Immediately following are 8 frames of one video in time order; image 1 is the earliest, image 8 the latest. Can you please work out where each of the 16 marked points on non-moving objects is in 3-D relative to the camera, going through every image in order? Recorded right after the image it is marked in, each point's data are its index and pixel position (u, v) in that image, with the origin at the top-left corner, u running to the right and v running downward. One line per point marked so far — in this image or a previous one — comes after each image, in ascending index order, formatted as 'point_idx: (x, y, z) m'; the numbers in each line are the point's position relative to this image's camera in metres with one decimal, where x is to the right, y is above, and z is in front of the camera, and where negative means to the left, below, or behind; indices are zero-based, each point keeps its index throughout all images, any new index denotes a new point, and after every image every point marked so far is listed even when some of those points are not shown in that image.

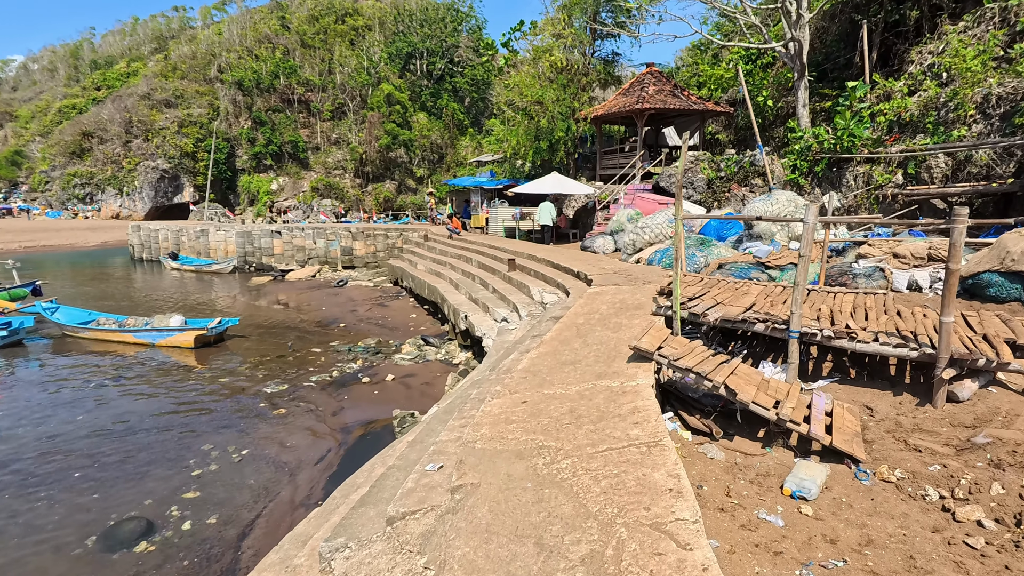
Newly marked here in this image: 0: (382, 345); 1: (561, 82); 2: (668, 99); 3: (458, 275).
0: (-2.7, -1.2, +11.9) m
1: (+1.4, +6.0, +16.8) m
2: (+4.1, +5.0, +15.2) m
3: (-1.2, +0.3, +13.1) m
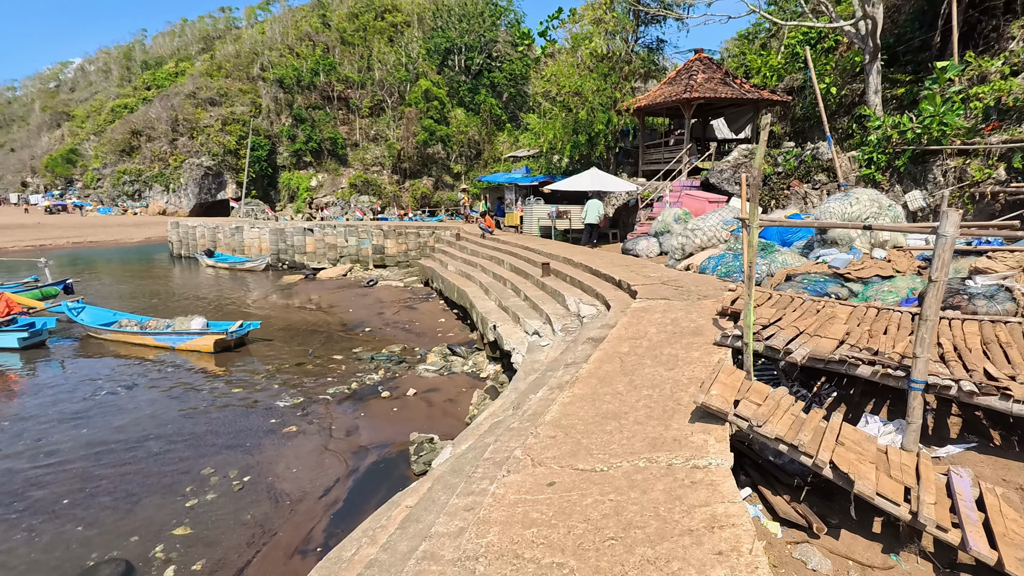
0: (-2.0, -1.3, +11.2) m
1: (+2.4, +5.9, +15.8) m
2: (+5.0, +4.8, +14.0) m
3: (-0.5, +0.2, +12.3) m
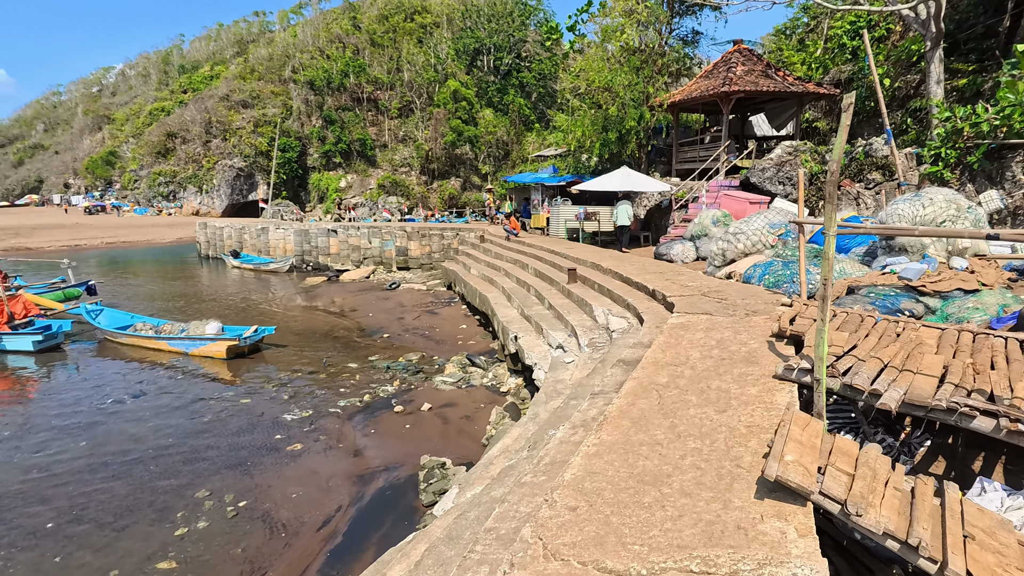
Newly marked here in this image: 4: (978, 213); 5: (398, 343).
0: (-1.6, -1.4, +10.6) m
1: (+3.1, +5.8, +15.0) m
2: (+5.6, +4.7, +13.1) m
3: (0.0, +0.1, +11.6) m
4: (+4.5, +0.7, +5.7) m
5: (-2.4, -1.2, +12.2) m
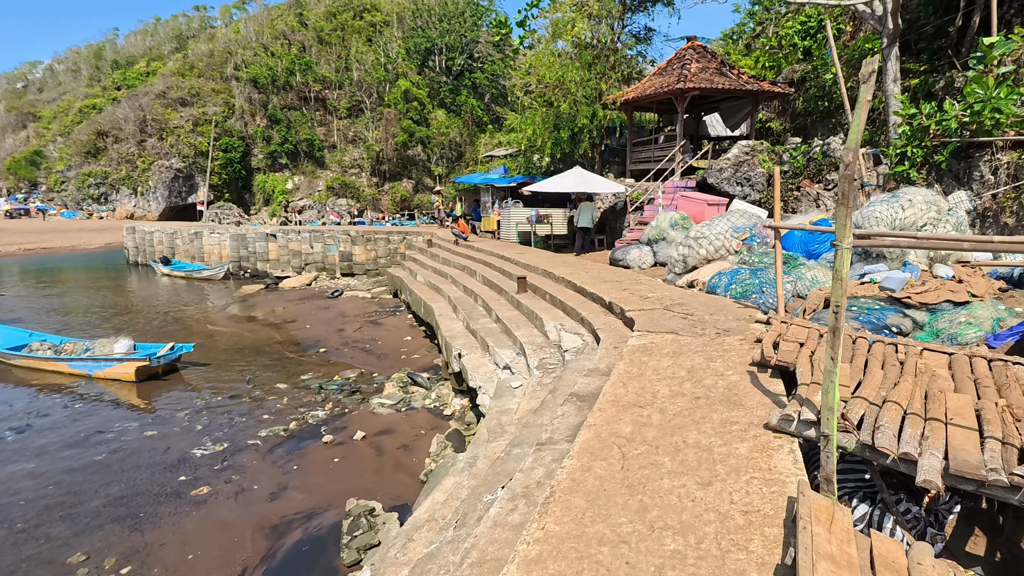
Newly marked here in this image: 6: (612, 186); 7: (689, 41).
0: (-2.5, -1.6, +9.6) m
1: (+1.8, +5.6, +14.4) m
2: (+4.4, +4.6, +12.7) m
3: (-1.0, -0.1, +10.8) m
4: (+4.0, +0.6, +5.2) m
5: (-3.4, -1.3, +11.2) m
6: (+2.1, +2.1, +11.9) m
7: (+4.2, +5.9, +13.9) m
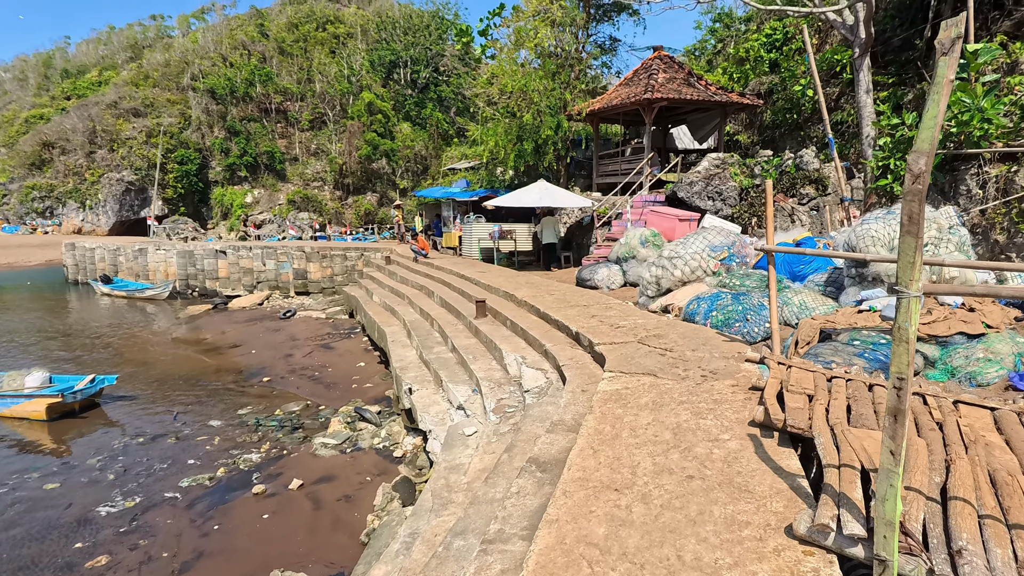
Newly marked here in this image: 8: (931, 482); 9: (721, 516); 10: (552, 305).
0: (-3.1, -1.9, +8.7) m
1: (+0.8, +5.2, +13.8) m
2: (+3.6, +4.2, +12.3) m
3: (-1.7, -0.4, +10.0) m
4: (+3.6, +0.4, +4.7) m
5: (-4.1, -1.8, +10.2) m
6: (+1.3, +1.7, +11.3) m
7: (+3.3, +5.5, +13.5) m
8: (+1.4, -0.7, +2.0) m
9: (+0.7, -0.8, +2.1) m
10: (+0.5, -0.2, +6.7) m
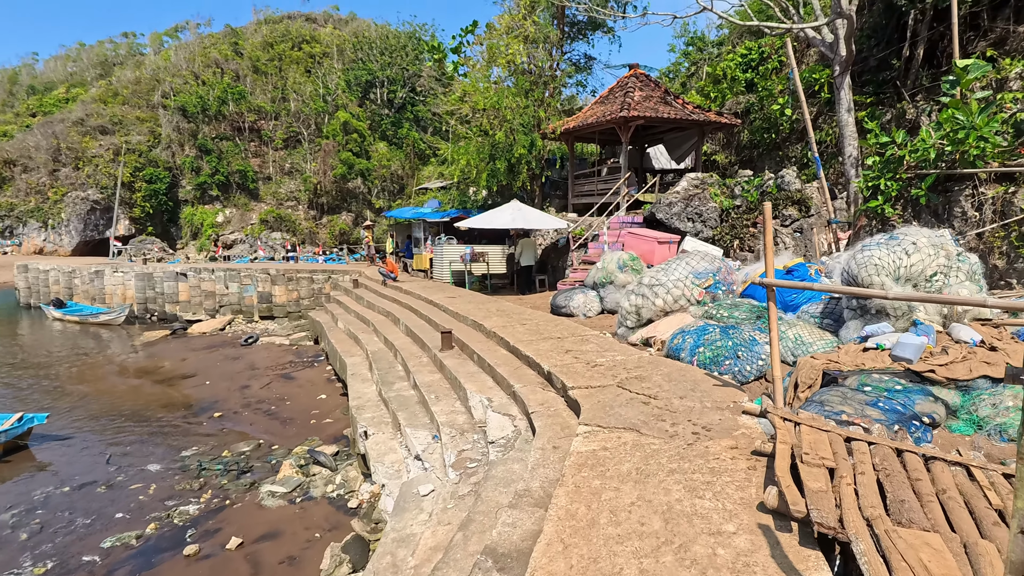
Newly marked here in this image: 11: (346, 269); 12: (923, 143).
0: (-3.5, -2.3, +7.9) m
1: (+0.2, +4.6, +13.4) m
2: (+3.0, +3.7, +11.9) m
3: (-2.1, -0.9, +9.3) m
4: (+3.3, +0.2, +4.2) m
5: (-4.5, -2.2, +9.4) m
6: (+0.8, +1.2, +10.8) m
7: (+2.7, +5.0, +13.2) m
8: (+1.3, -0.8, +1.4) m
9: (+0.6, -1.0, +1.5) m
10: (+0.1, -0.5, +6.2) m
11: (-5.5, +0.6, +19.4) m
12: (+4.6, +1.6, +6.5) m
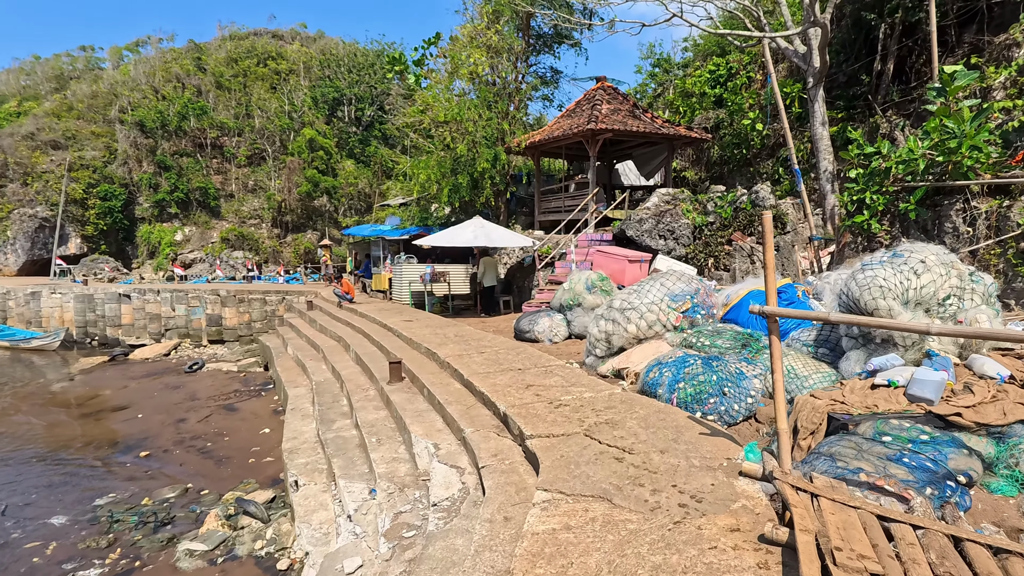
0: (-4.0, -2.6, +7.0) m
1: (-0.6, +4.2, +12.8) m
2: (+2.3, +3.3, +11.5) m
3: (-2.7, -1.2, +8.4) m
4: (+3.0, 0.0, +3.7) m
5: (-5.1, -2.6, +8.4) m
6: (+0.1, +0.8, +10.2) m
7: (+1.9, +4.5, +12.8) m
8: (+1.1, -0.9, +0.8) m
9: (+0.4, -1.1, +0.8) m
10: (-0.3, -0.7, +5.4) m
11: (-6.6, 0.0, +18.4) m
12: (+4.1, +1.4, +6.1) m
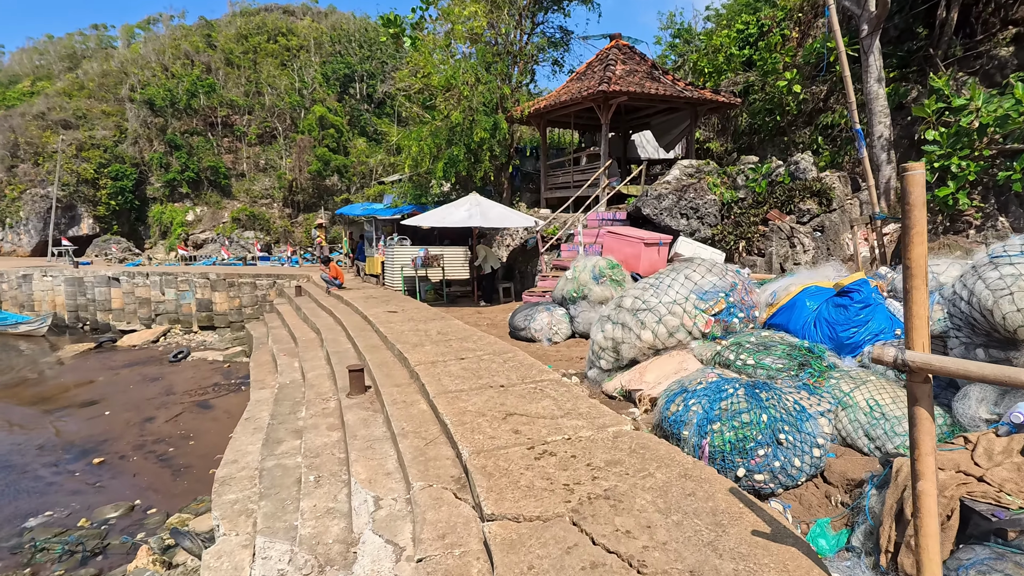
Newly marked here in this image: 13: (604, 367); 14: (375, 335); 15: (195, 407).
0: (-4.1, -2.5, +6.0) m
1: (-0.5, +4.5, +11.5) m
2: (+2.3, +3.5, +10.1) m
3: (-2.7, -1.1, +7.4) m
4: (+2.8, 0.0, +2.4) m
5: (-5.1, -2.4, +7.4) m
6: (+0.1, +1.1, +9.0) m
7: (+2.0, +4.8, +11.4) m
8: (+0.8, -1.0, -0.4) m
9: (+0.1, -1.2, -0.3) m
10: (-0.4, -0.7, +4.3) m
11: (-6.4, +0.5, +17.4) m
12: (+4.0, +1.5, +4.7) m
13: (+0.7, -0.6, +4.1) m
14: (-1.6, -0.6, +7.0) m
15: (-5.4, -2.0, +9.8) m
